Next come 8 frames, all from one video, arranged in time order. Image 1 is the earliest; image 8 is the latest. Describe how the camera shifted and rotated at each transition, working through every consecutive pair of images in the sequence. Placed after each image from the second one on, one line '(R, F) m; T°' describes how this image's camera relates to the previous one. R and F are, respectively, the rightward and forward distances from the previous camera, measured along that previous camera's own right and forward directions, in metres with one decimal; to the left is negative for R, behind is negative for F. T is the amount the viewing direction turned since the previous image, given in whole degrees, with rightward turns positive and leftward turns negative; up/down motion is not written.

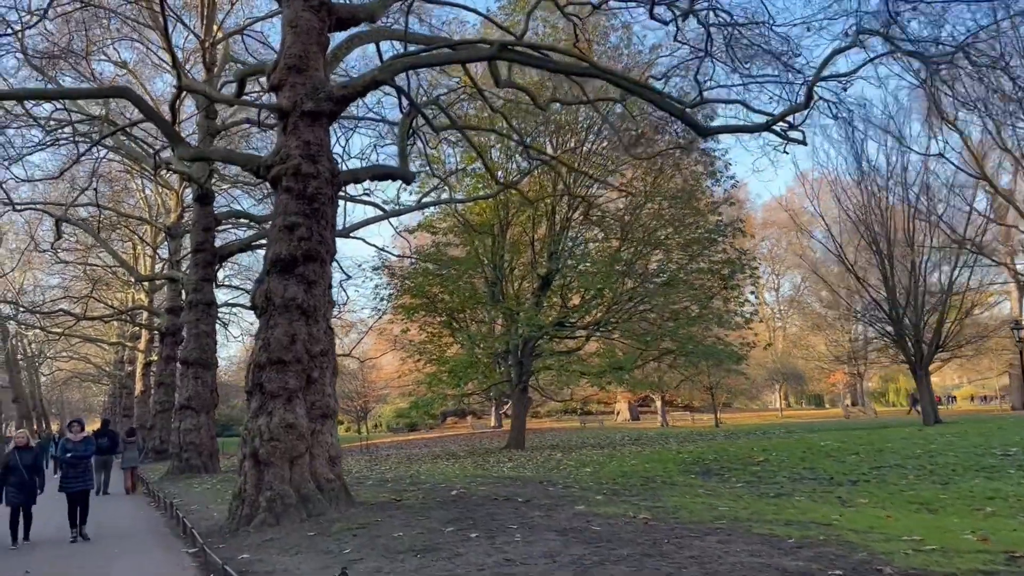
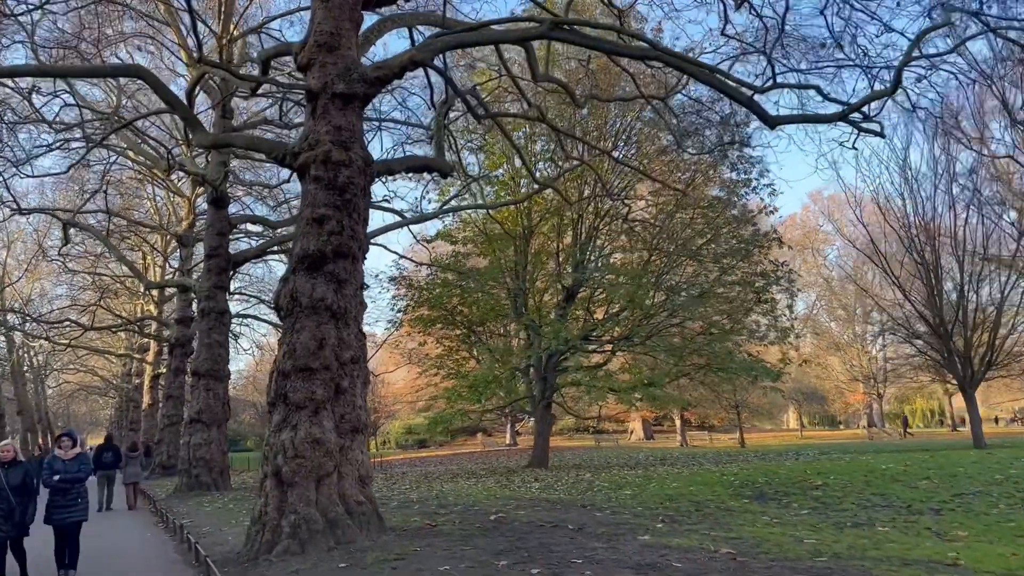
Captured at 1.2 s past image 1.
(-0.5, +0.9) m; -1°
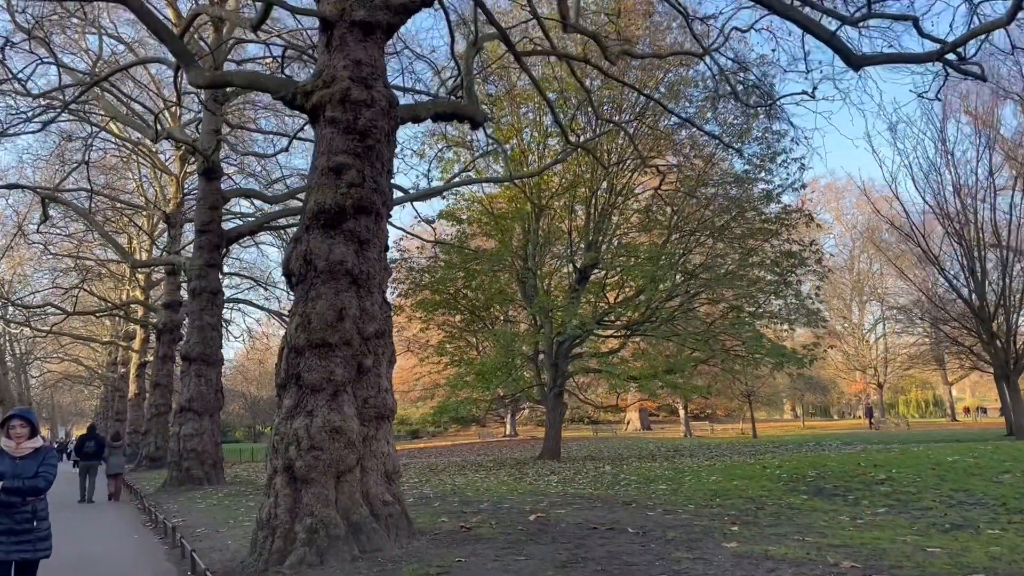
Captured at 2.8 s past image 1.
(-0.6, +1.2) m; +1°
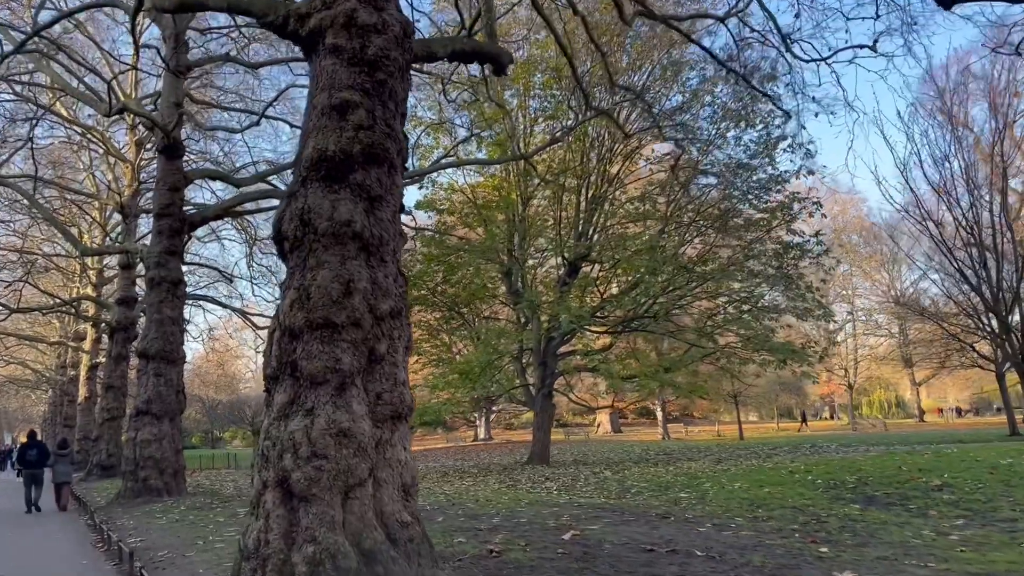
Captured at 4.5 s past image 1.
(-0.6, +1.3) m; +3°
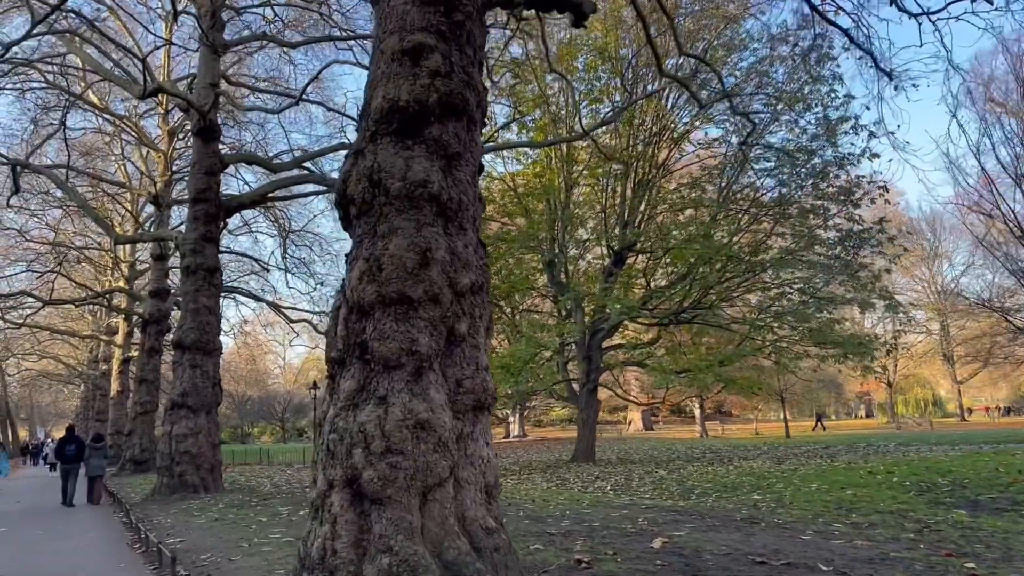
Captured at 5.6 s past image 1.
(-0.5, +0.7) m; -2°
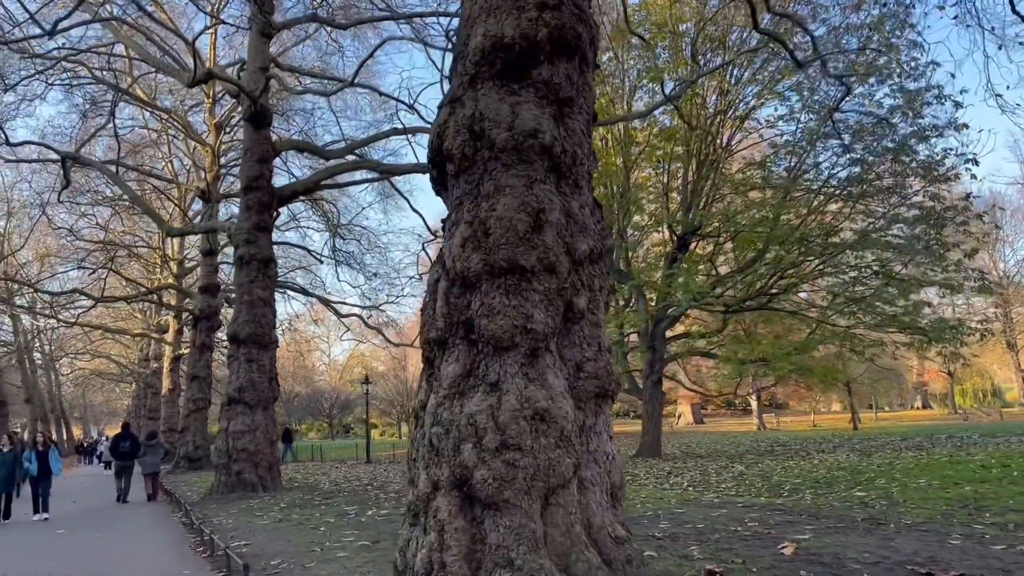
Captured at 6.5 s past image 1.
(-0.5, +0.7) m; -3°
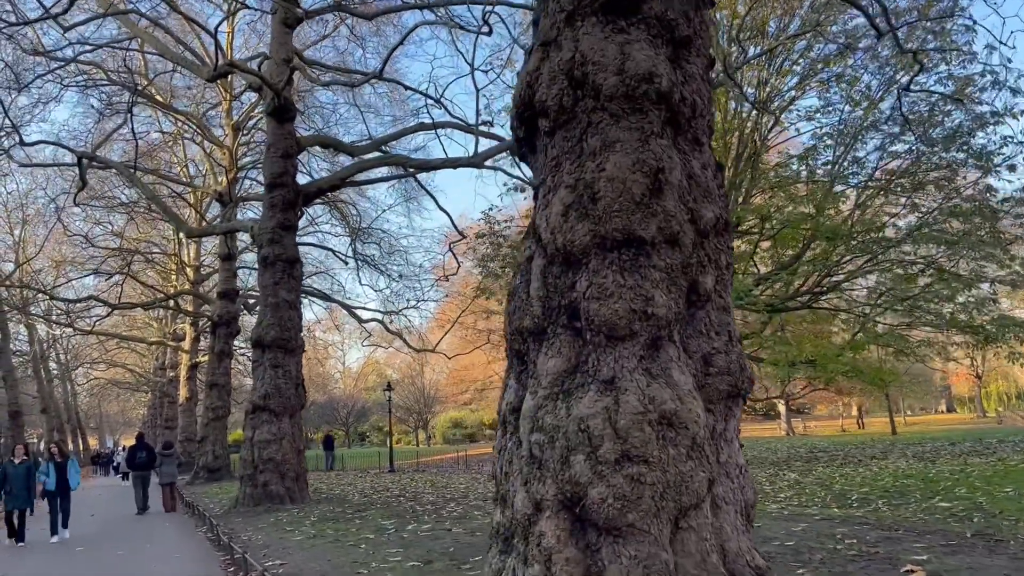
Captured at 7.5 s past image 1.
(-0.4, +0.7) m; -1°
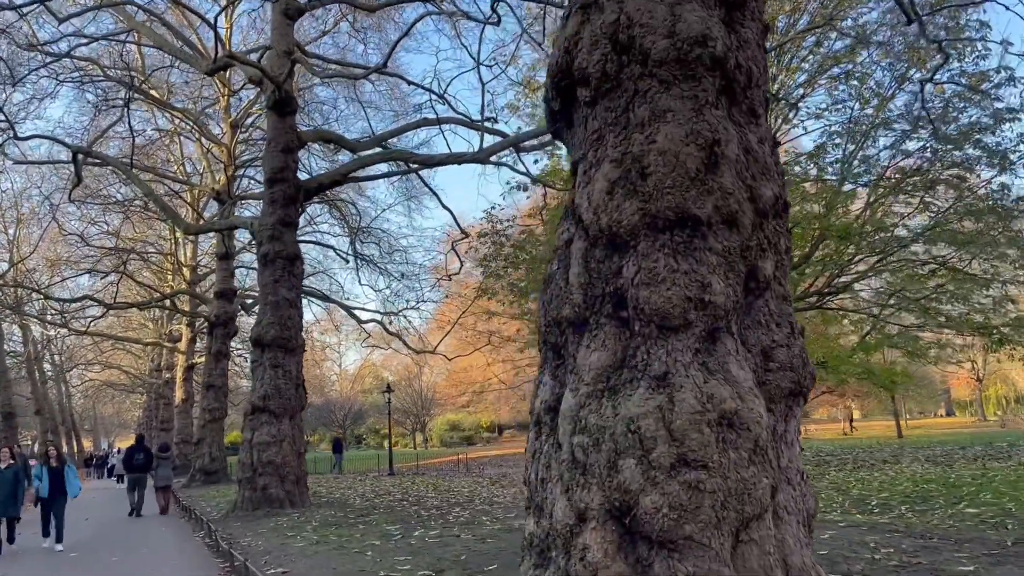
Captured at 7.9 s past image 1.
(-0.2, +0.3) m; 0°
